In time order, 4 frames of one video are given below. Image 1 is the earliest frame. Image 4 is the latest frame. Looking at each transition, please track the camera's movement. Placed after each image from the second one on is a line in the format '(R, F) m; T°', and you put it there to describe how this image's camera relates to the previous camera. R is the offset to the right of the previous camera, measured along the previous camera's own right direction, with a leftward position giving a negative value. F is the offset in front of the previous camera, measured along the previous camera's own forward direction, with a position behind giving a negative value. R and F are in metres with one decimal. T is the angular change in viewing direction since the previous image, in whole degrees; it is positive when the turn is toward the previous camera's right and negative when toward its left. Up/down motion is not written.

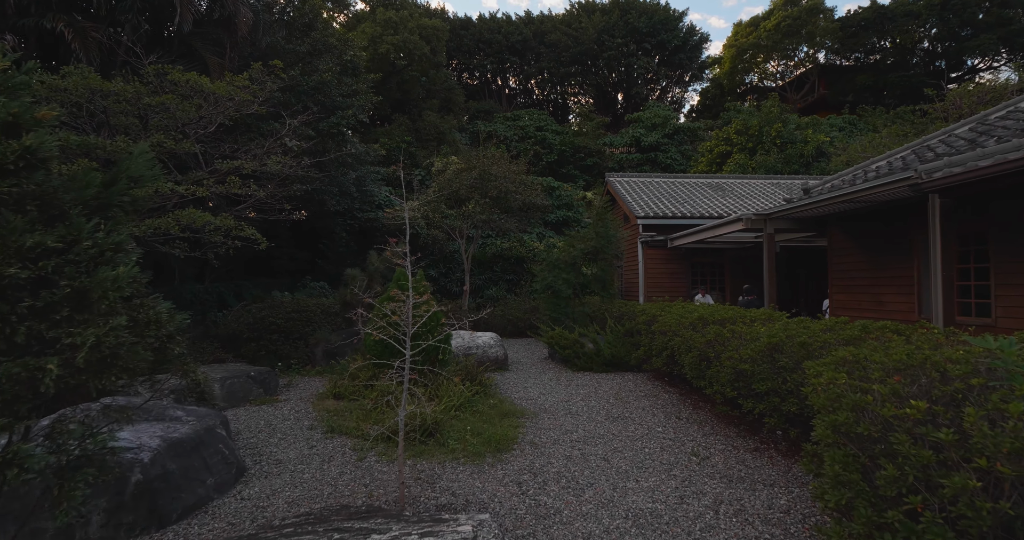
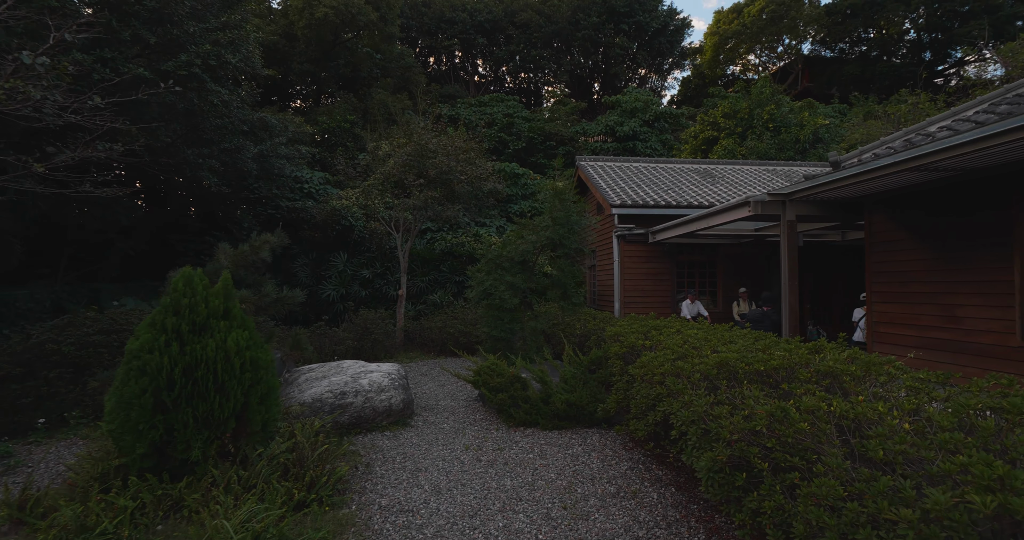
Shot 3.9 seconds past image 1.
(+0.7, +2.7) m; +2°
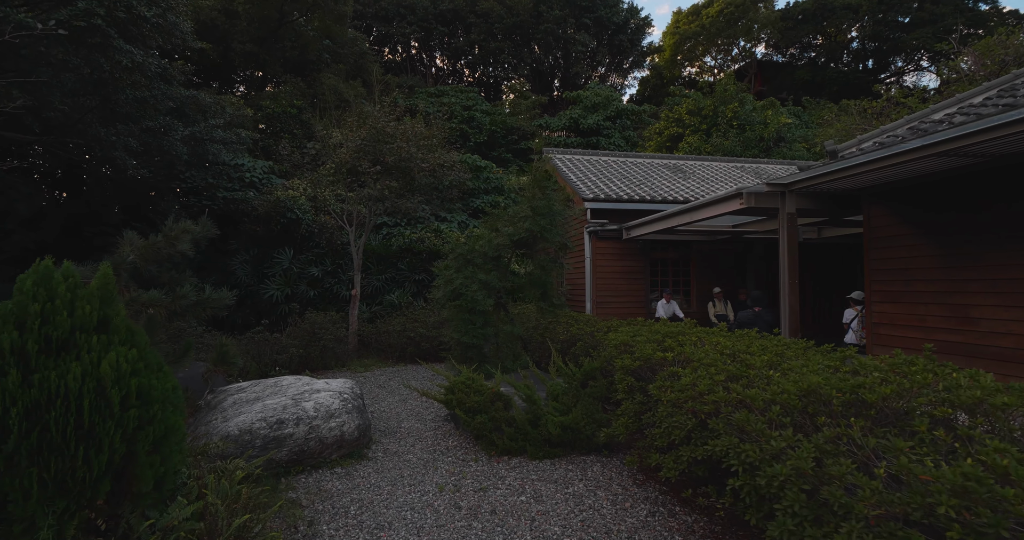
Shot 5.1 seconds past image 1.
(-0.2, +0.9) m; +5°
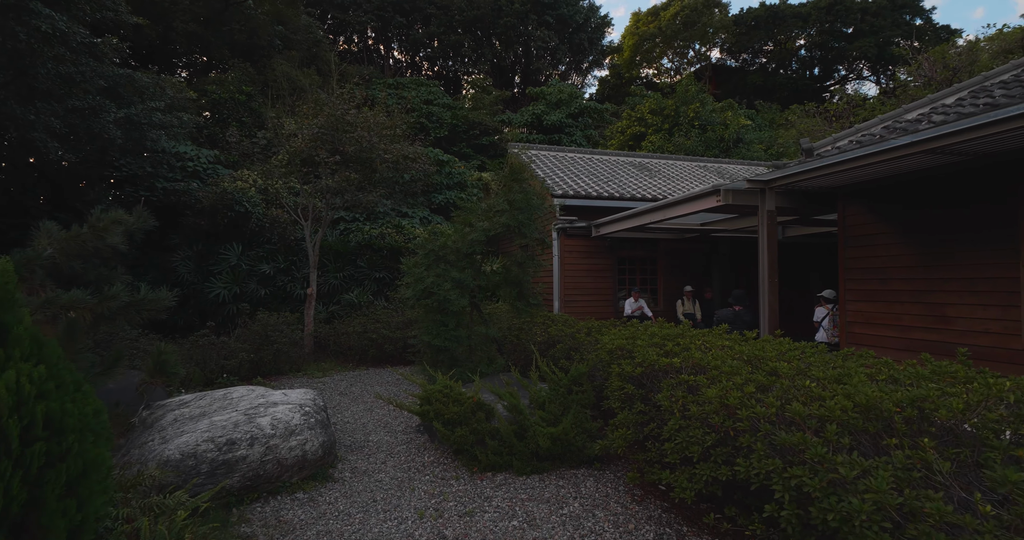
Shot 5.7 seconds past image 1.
(-0.2, +0.4) m; +5°
